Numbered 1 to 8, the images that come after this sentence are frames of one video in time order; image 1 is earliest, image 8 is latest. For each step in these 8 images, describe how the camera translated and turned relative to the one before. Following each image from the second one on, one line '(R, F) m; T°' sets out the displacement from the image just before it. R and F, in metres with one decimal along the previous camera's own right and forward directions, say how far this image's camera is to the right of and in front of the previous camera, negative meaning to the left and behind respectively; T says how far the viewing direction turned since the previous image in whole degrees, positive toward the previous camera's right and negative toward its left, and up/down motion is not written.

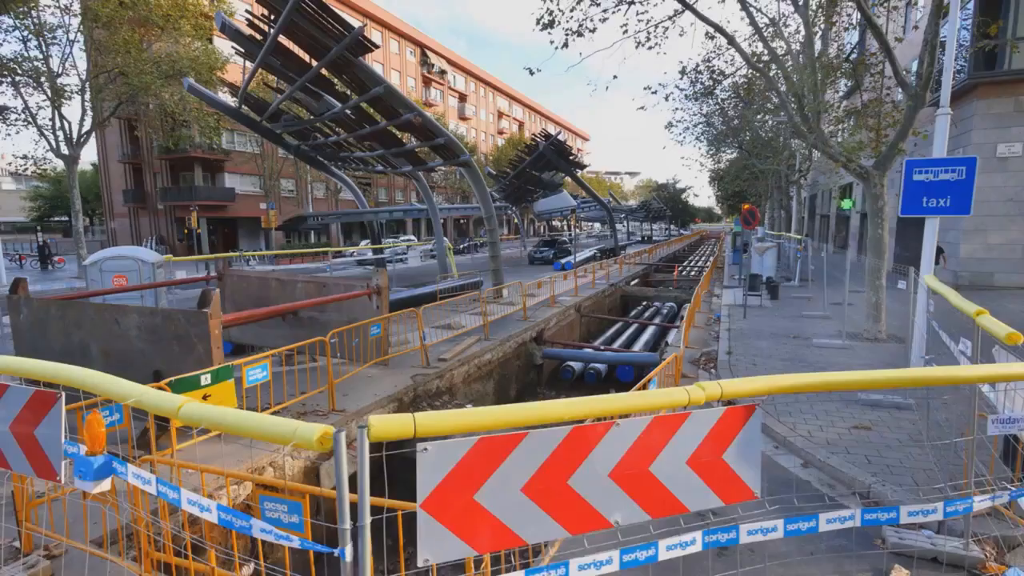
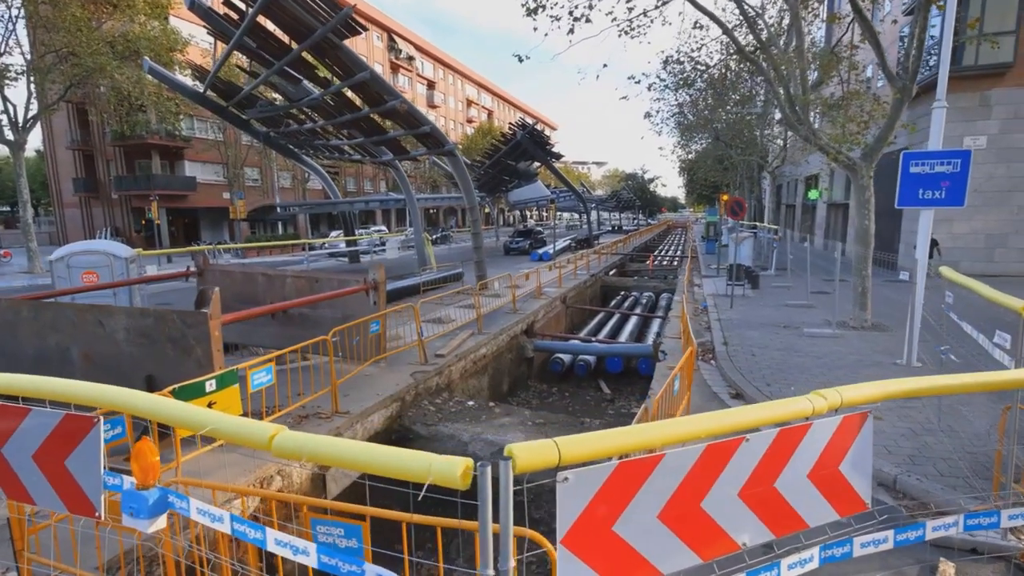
(-0.5, +0.2) m; +4°
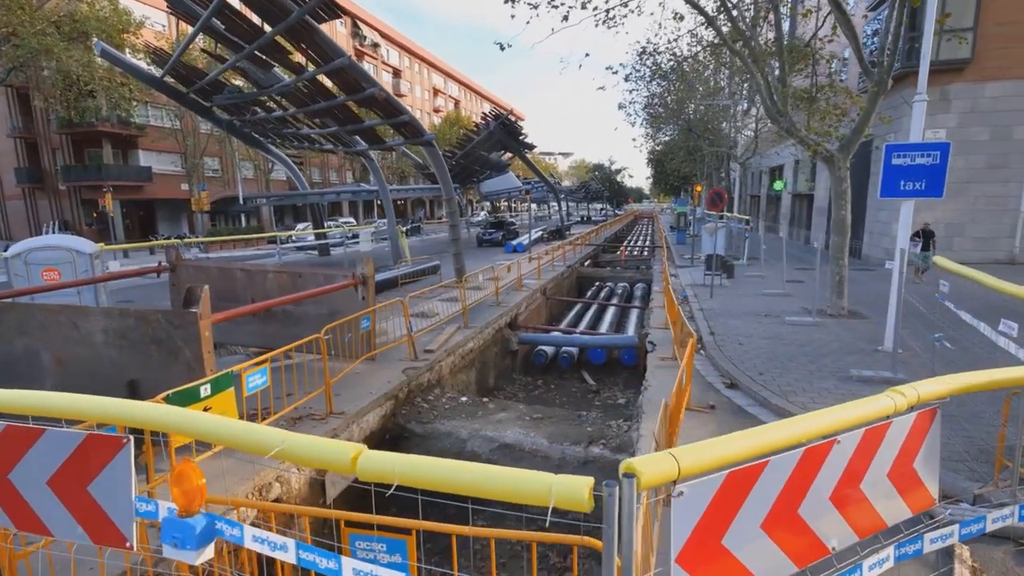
(-0.4, +0.1) m; +4°
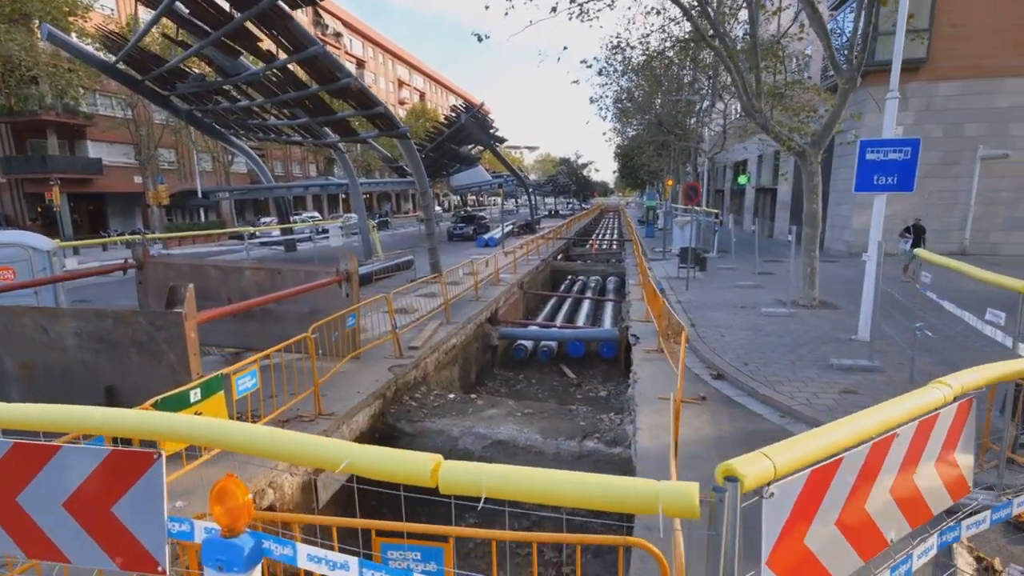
(-0.3, +0.1) m; +4°
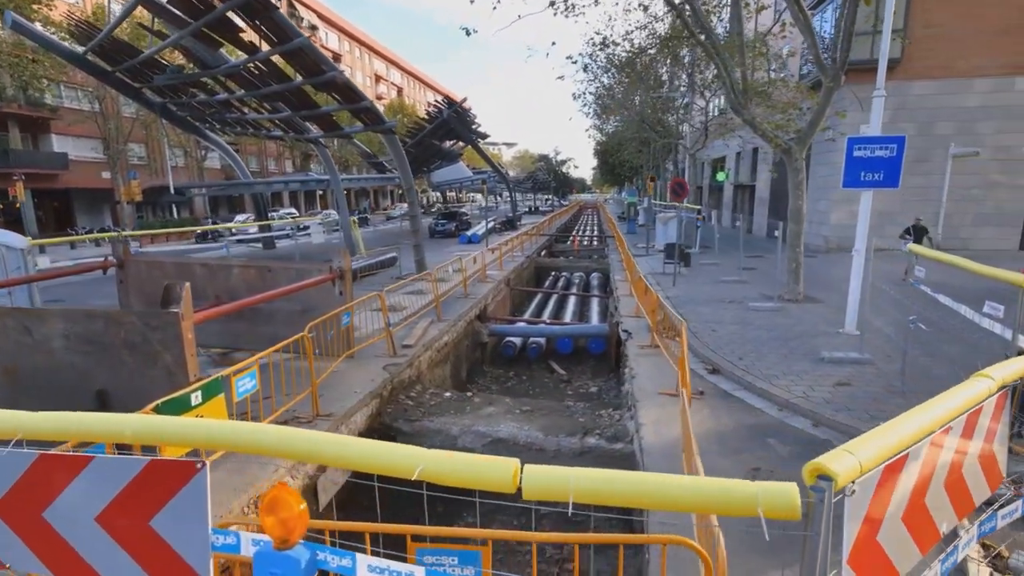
(-0.3, +0.1) m; +2°
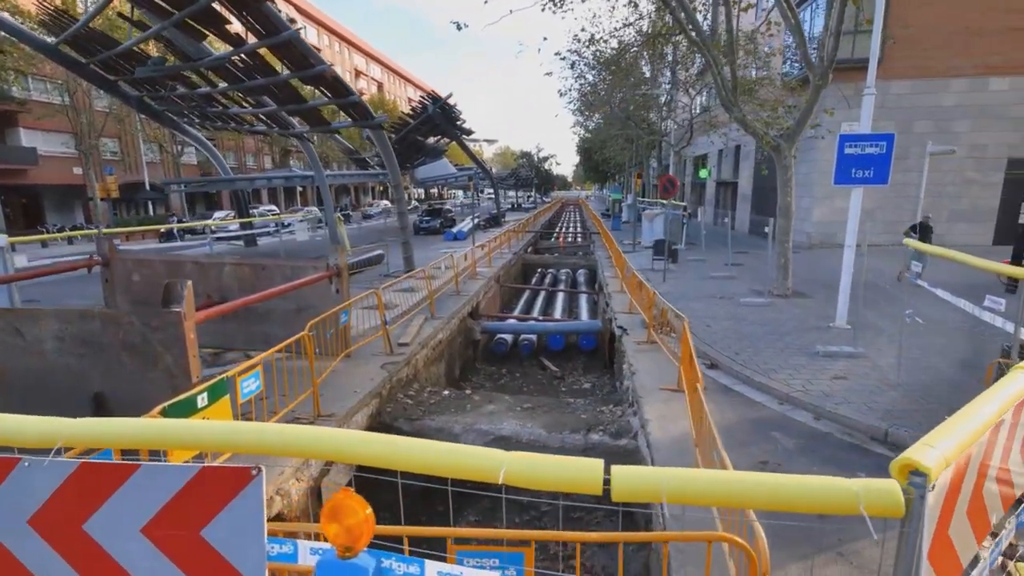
(-0.3, +0.1) m; +2°
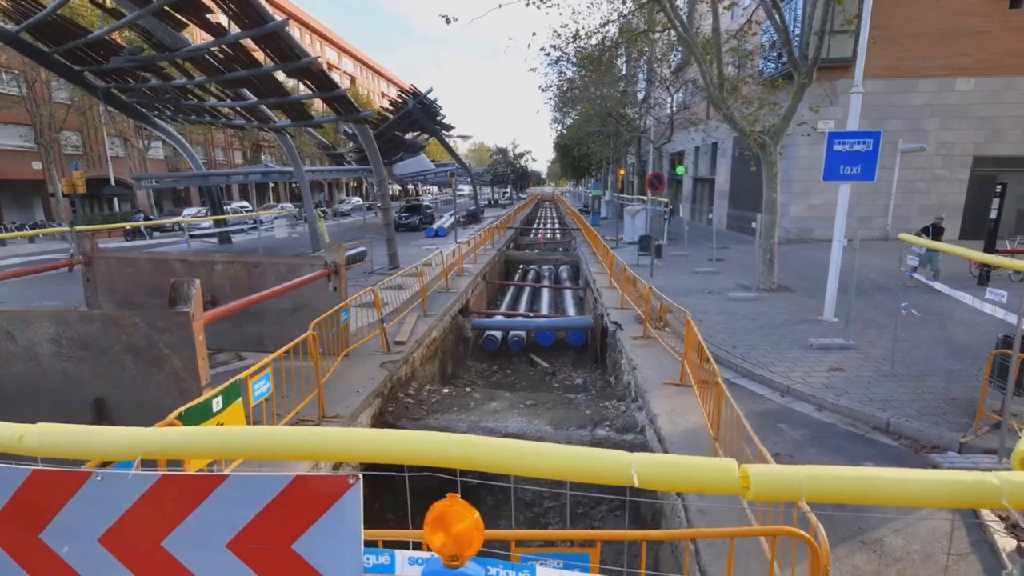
(-0.4, +0.1) m; +3°
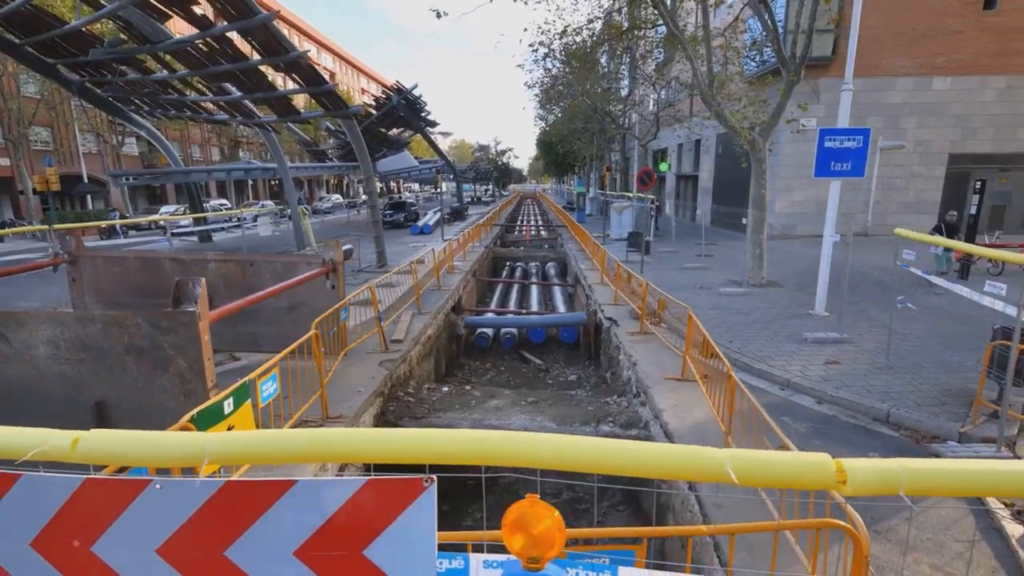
(-0.3, 0.0) m; +2°
